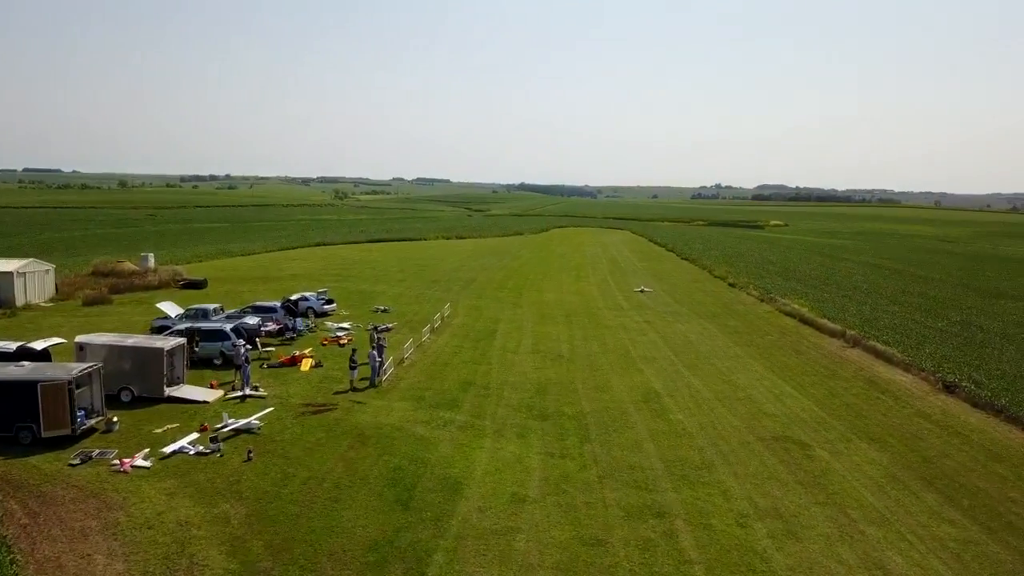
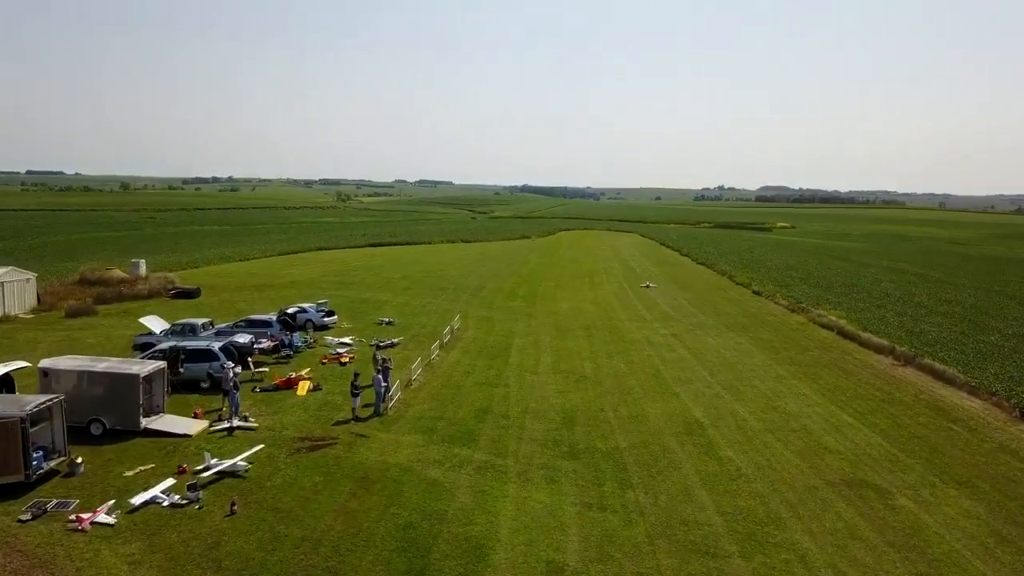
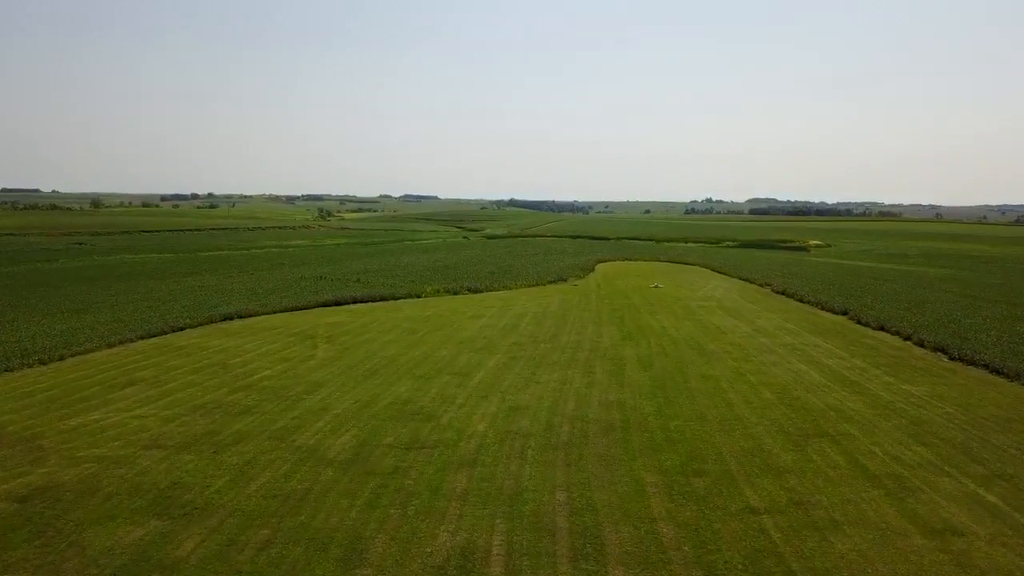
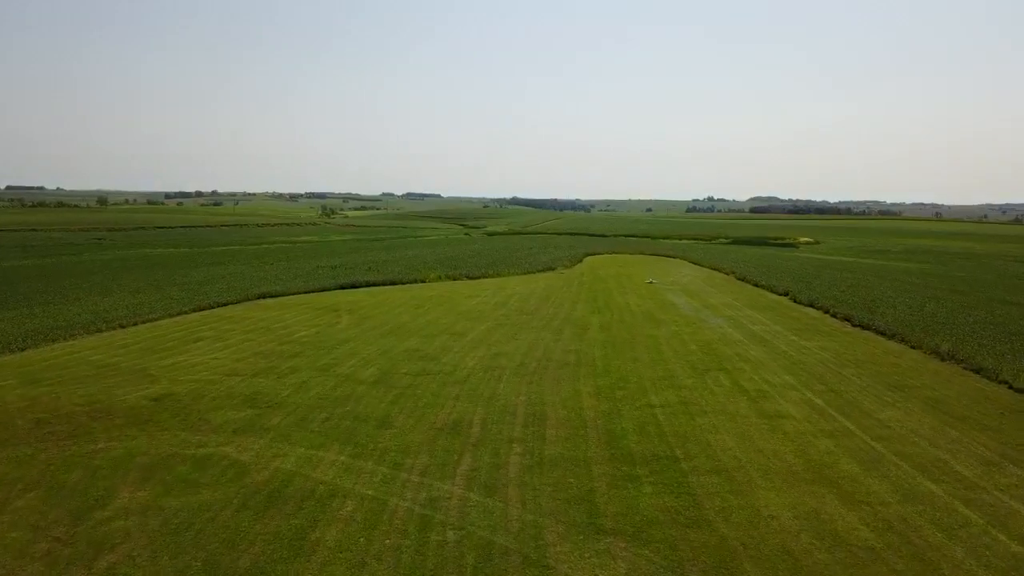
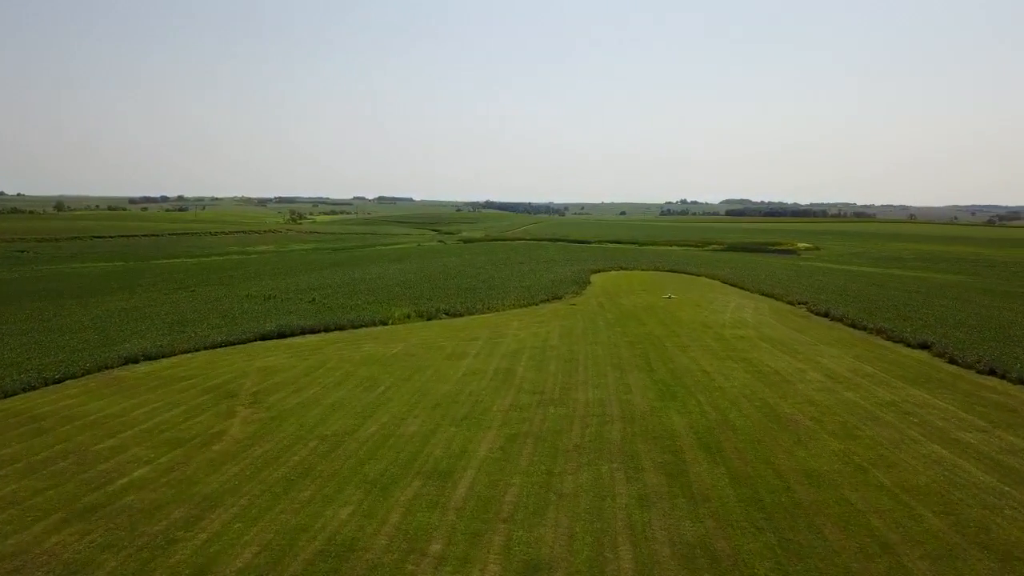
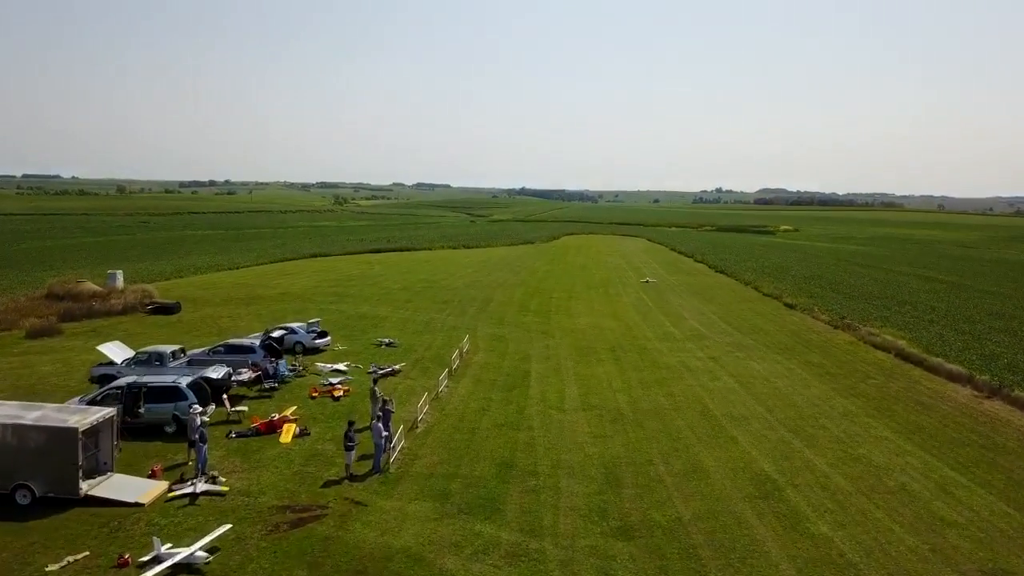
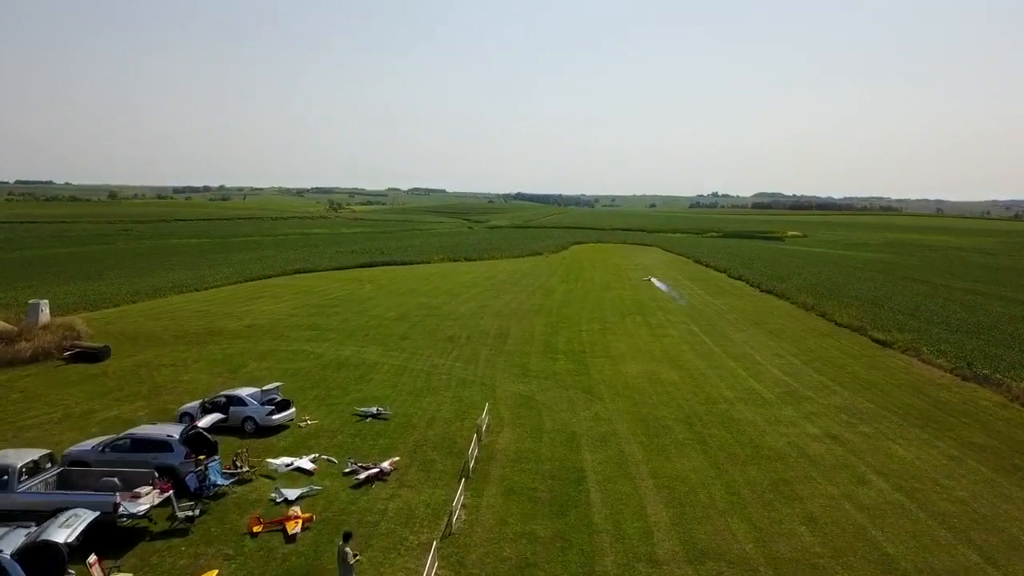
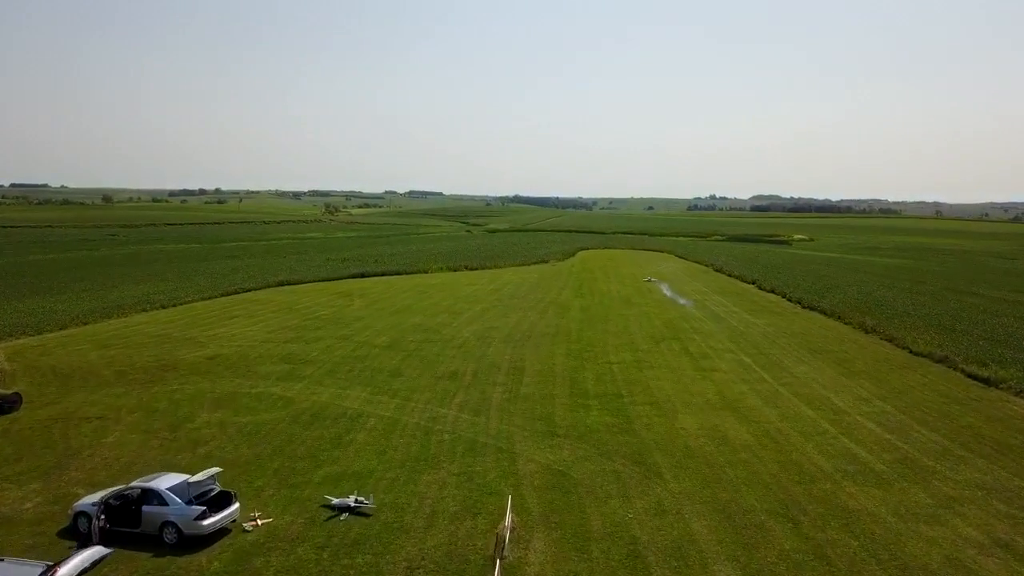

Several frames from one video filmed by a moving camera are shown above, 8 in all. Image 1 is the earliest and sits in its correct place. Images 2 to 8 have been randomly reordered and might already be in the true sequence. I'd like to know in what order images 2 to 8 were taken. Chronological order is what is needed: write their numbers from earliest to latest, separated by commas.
2, 6, 7, 8, 4, 3, 5
